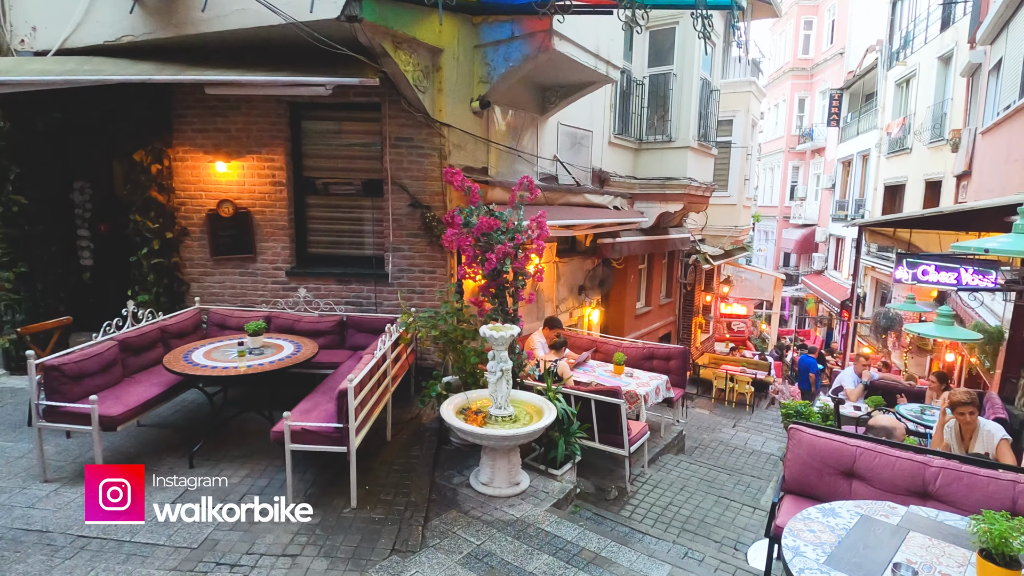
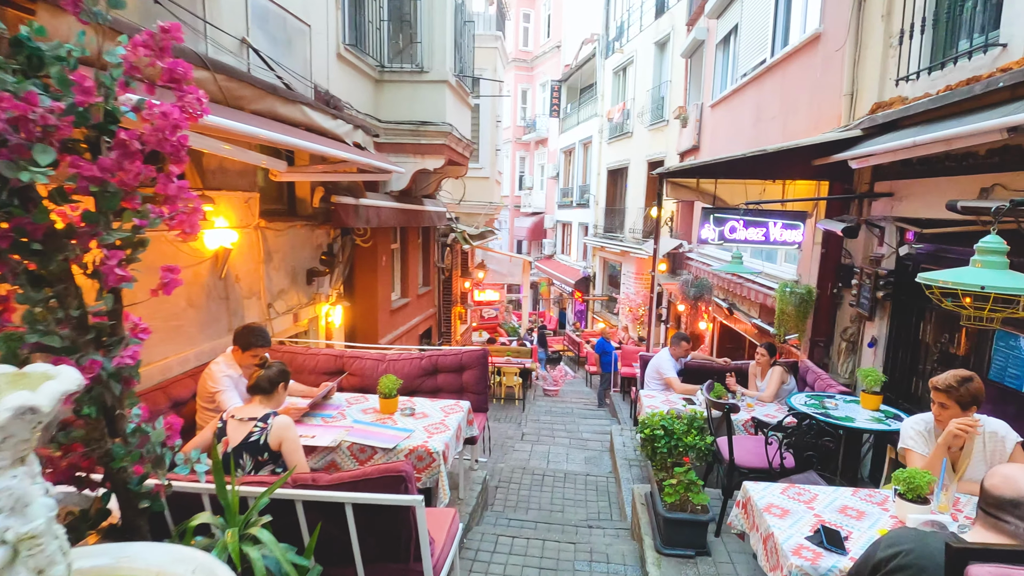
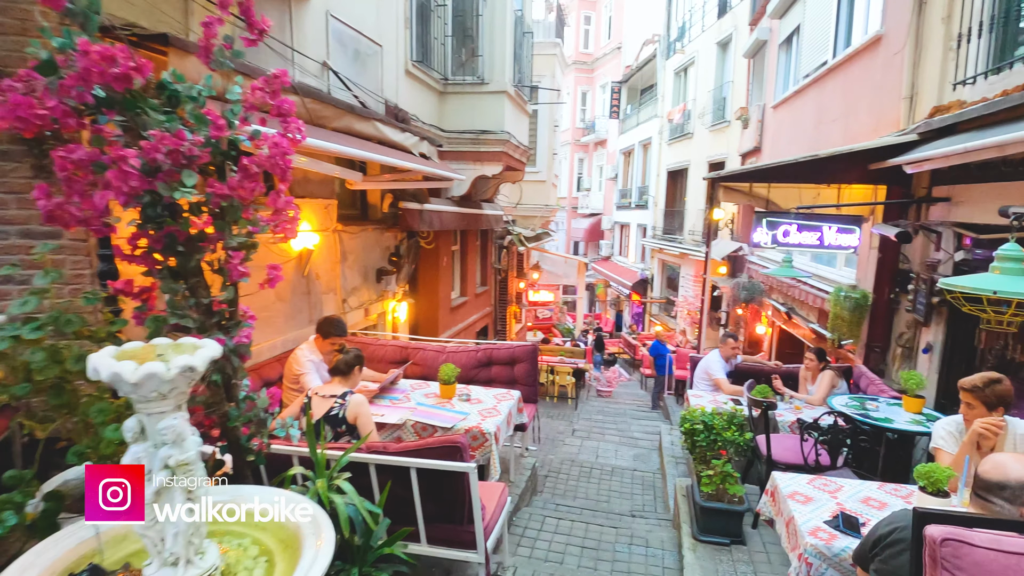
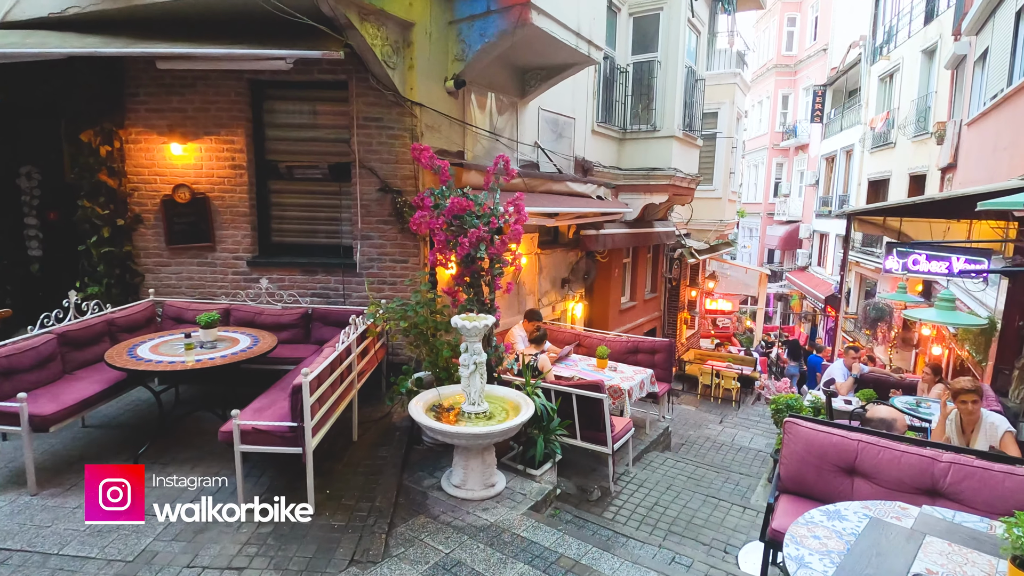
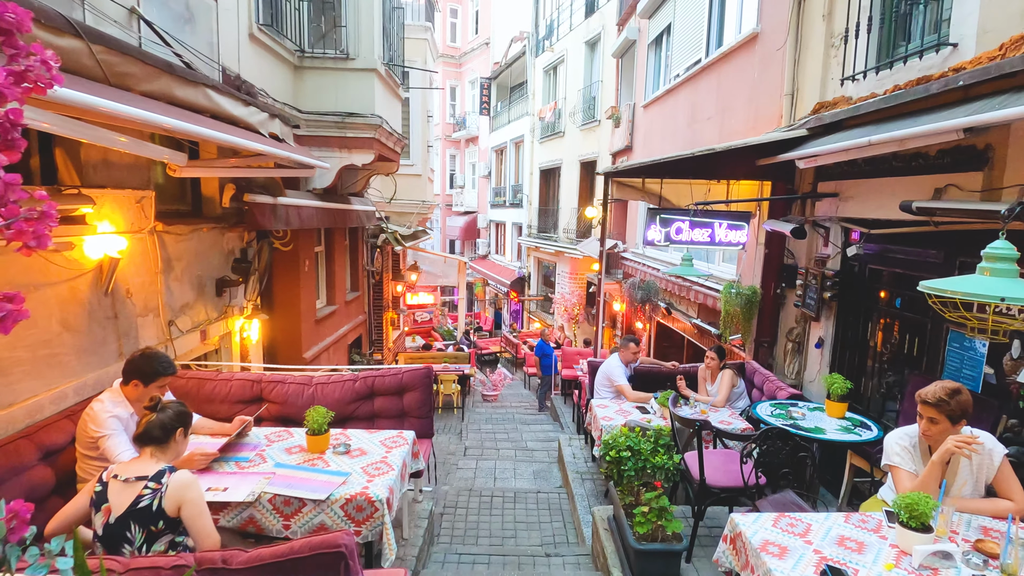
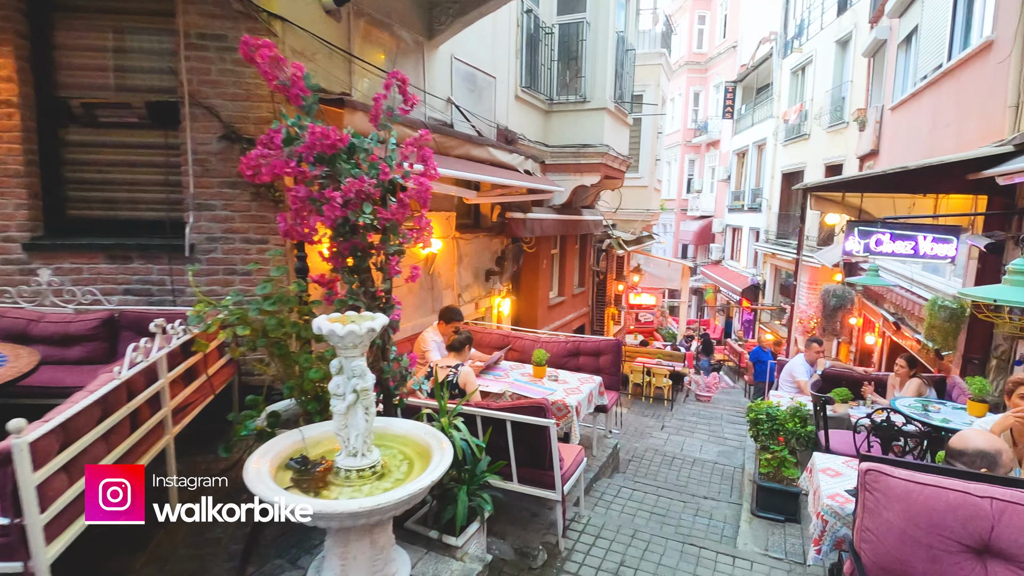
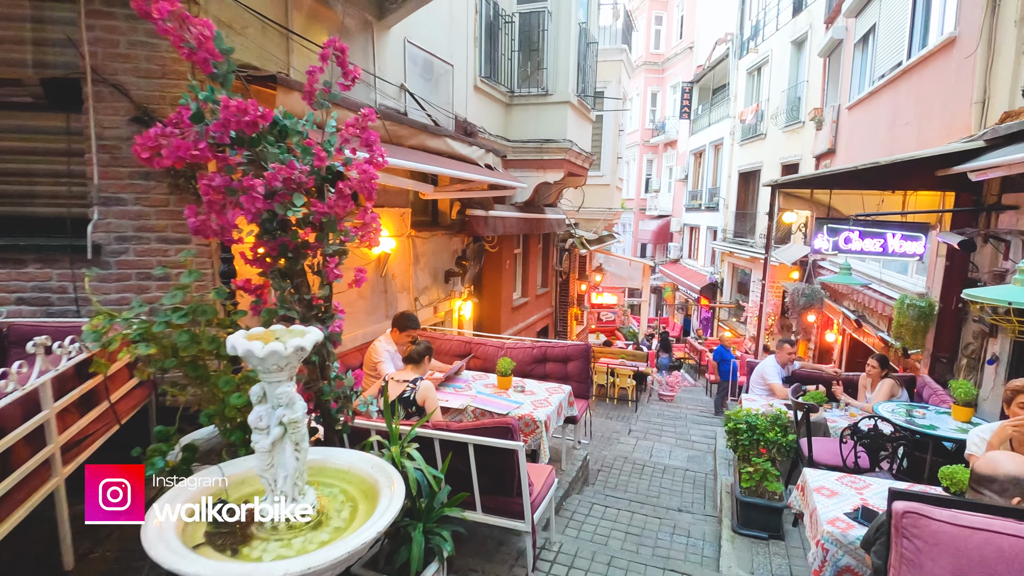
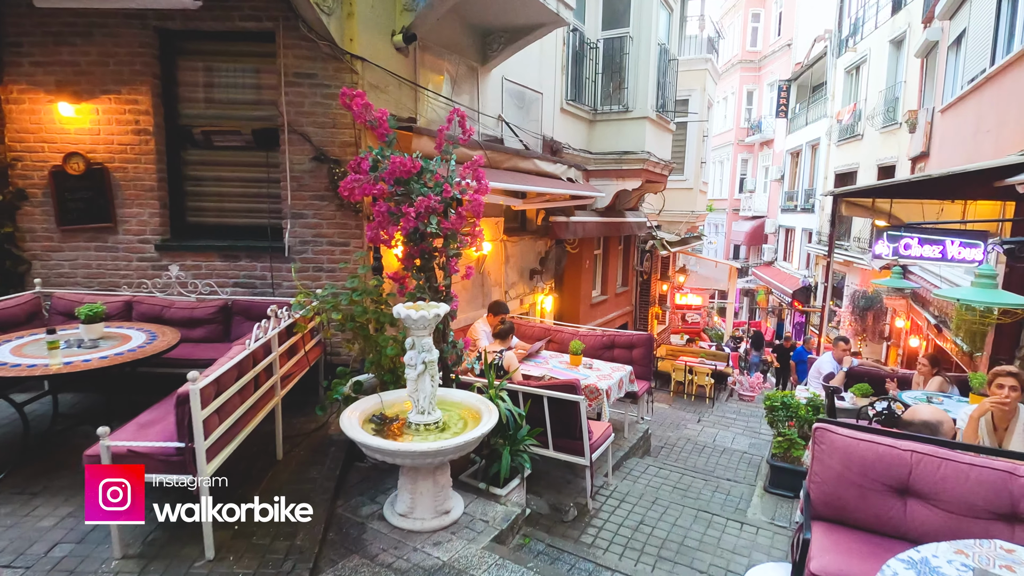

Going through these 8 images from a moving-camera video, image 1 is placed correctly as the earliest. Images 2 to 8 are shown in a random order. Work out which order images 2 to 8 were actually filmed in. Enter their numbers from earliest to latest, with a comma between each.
4, 8, 6, 7, 3, 2, 5
